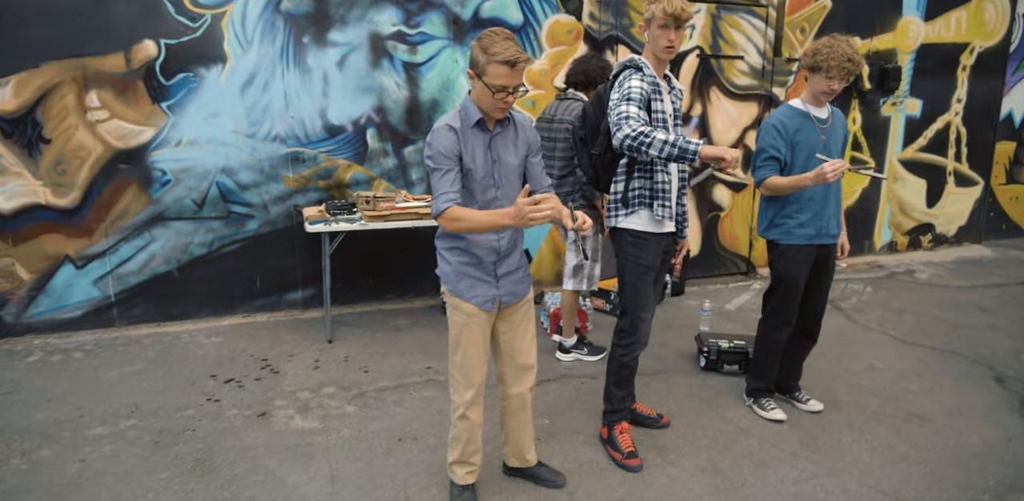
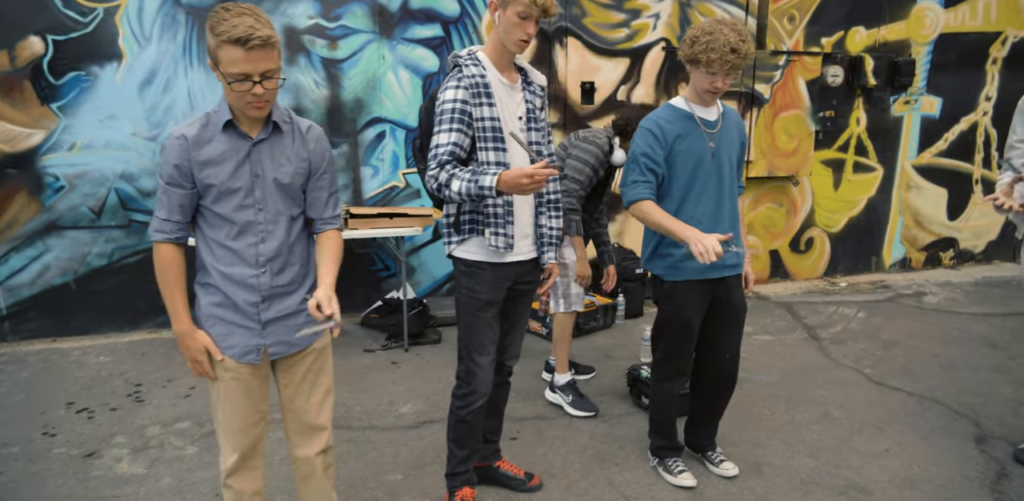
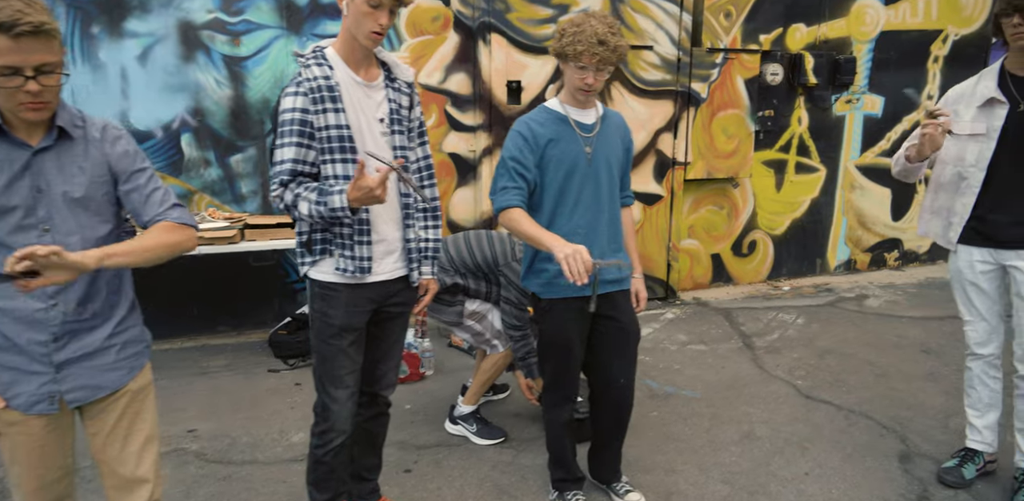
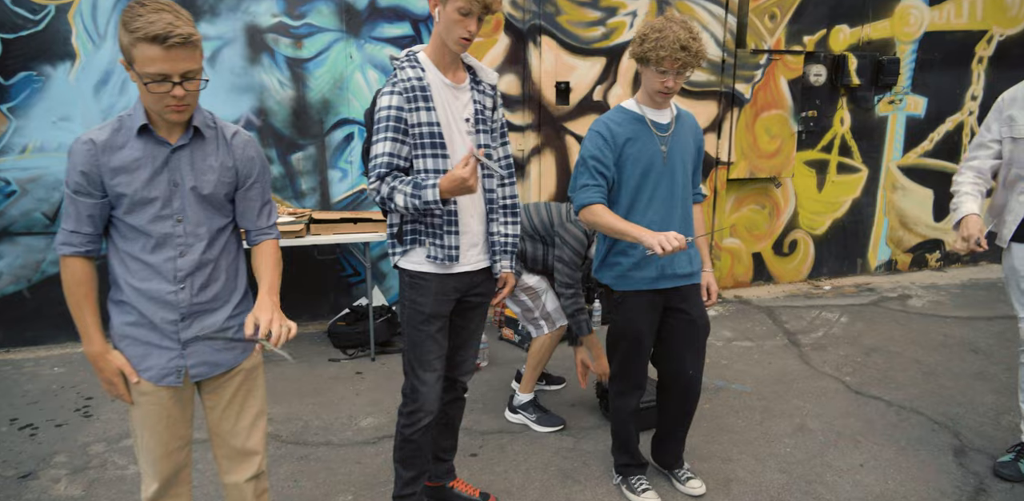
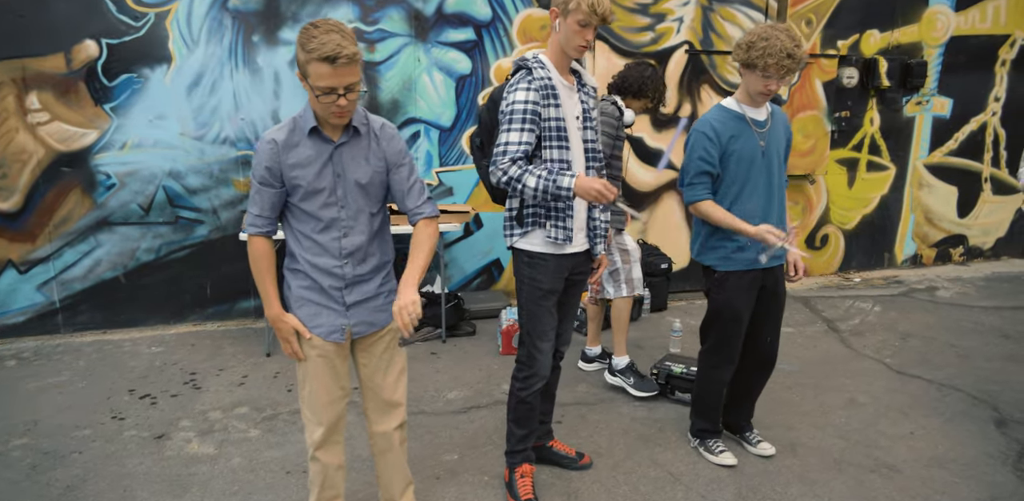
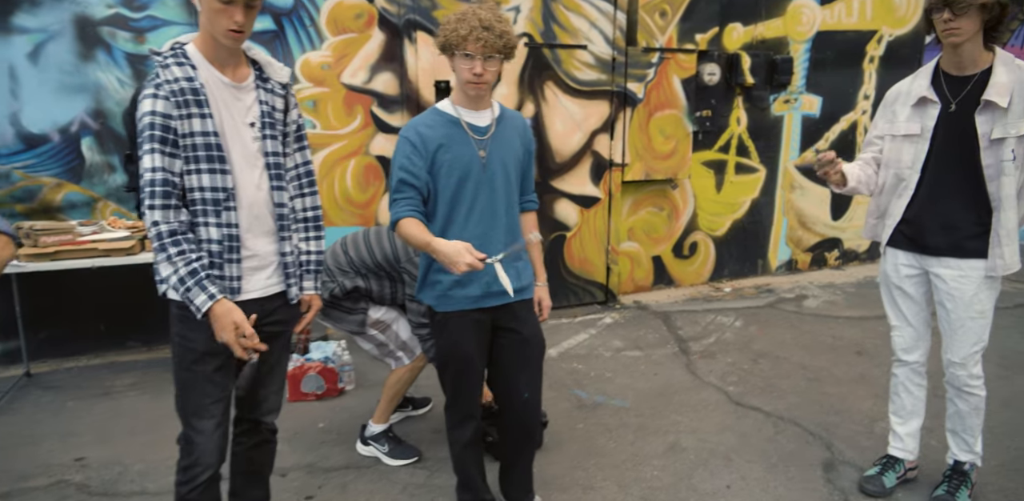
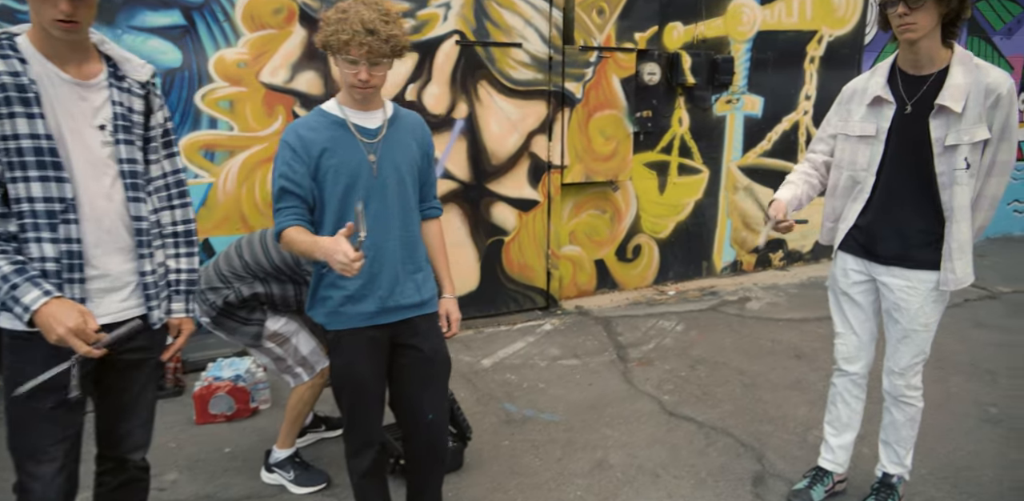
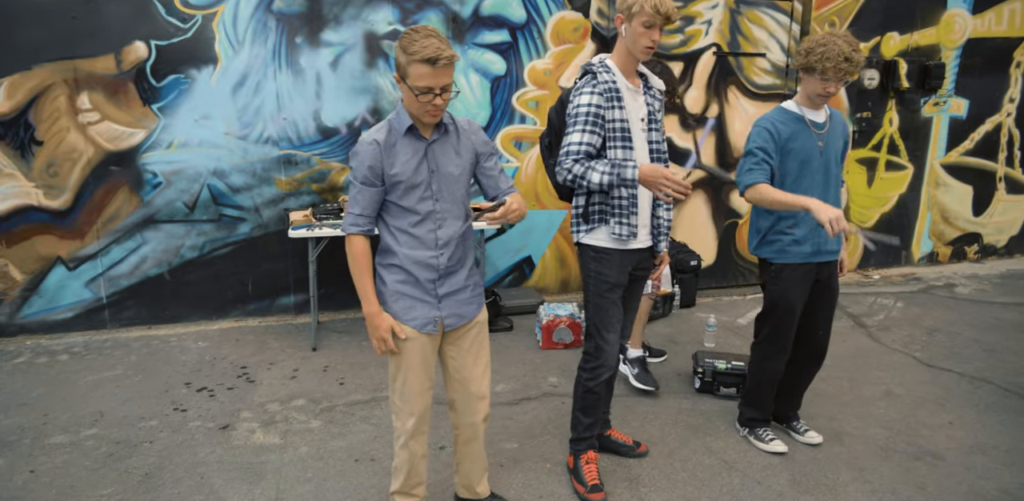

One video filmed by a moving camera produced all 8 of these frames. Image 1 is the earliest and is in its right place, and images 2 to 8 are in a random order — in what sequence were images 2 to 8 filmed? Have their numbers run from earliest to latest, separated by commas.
8, 5, 2, 4, 3, 6, 7
